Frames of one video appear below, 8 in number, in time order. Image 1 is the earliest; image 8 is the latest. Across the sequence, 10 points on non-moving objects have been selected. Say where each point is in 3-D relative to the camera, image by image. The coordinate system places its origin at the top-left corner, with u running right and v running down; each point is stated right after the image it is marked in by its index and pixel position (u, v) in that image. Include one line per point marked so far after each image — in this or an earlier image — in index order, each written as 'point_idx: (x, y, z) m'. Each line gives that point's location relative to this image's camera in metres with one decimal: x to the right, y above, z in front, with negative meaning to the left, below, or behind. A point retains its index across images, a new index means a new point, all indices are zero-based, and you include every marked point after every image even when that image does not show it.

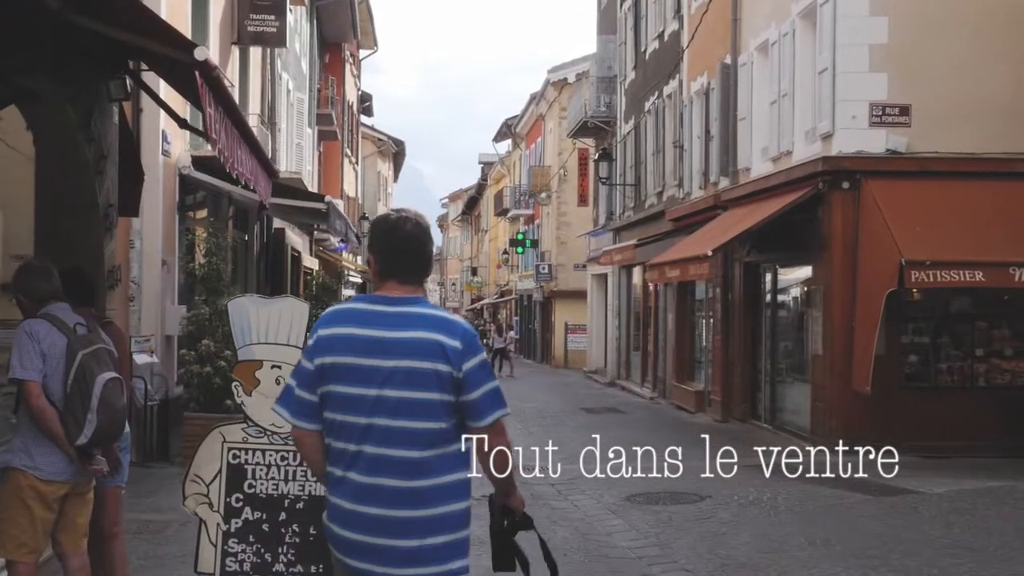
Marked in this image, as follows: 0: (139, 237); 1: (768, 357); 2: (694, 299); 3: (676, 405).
0: (-3.3, +0.4, +10.9) m
1: (+3.2, -0.8, +15.1) m
2: (+2.9, -0.1, +19.2) m
3: (+2.6, -1.9, +19.4) m
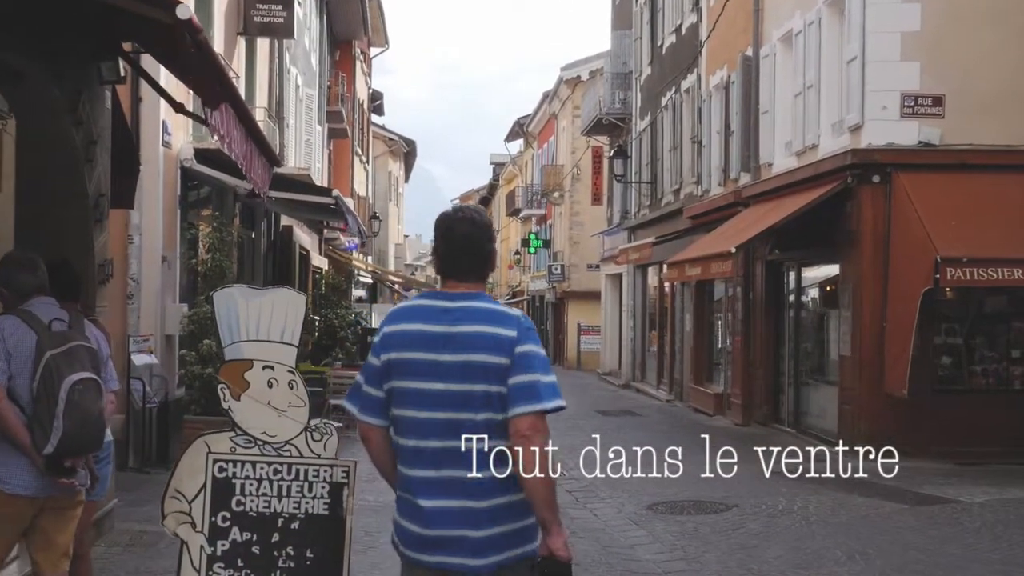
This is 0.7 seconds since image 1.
0: (-3.2, +0.5, +10.4) m
1: (+3.3, -0.8, +14.6) m
2: (+3.1, -0.1, +18.7) m
3: (+2.8, -1.9, +18.9) m
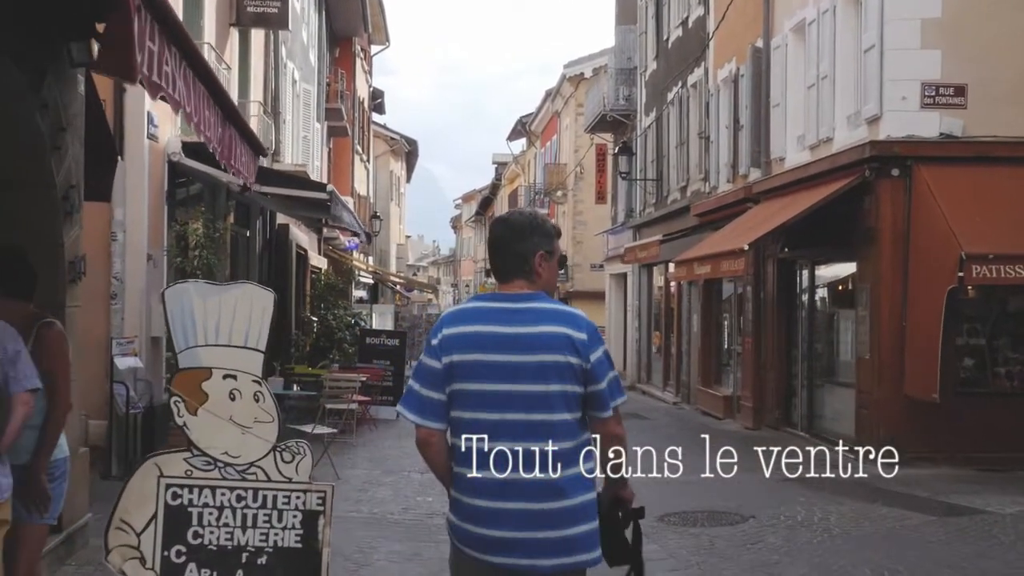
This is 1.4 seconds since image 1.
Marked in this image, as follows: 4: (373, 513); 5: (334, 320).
0: (-3.2, +0.5, +9.9) m
1: (+3.4, -0.8, +14.1) m
2: (+3.1, -0.1, +18.2) m
3: (+2.8, -1.8, +18.3) m
4: (-1.0, -1.6, +8.7) m
5: (-2.5, -0.4, +17.0) m
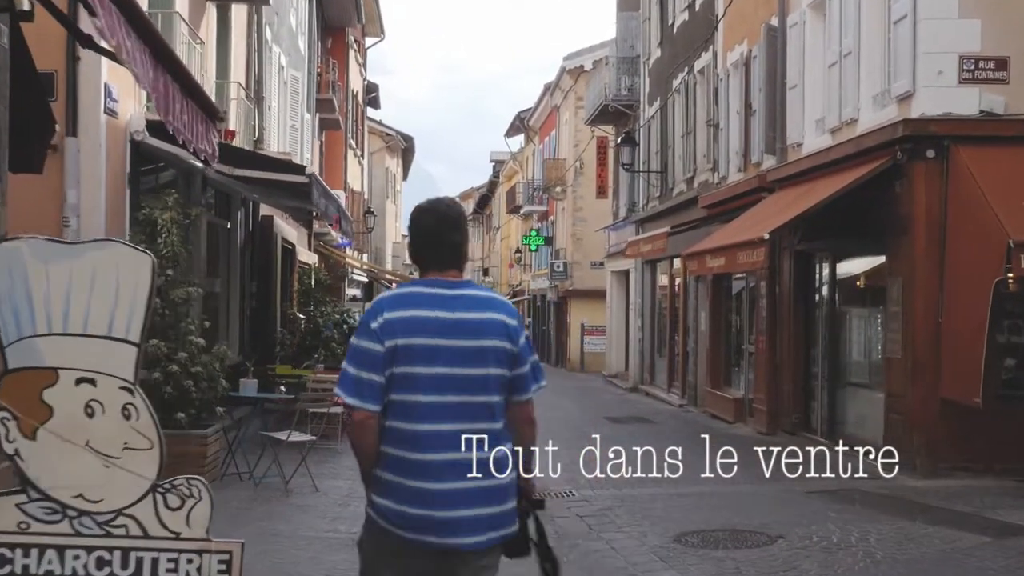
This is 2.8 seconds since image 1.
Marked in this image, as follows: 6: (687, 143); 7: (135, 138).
0: (-3.2, +0.5, +8.9) m
1: (+3.4, -0.8, +13.1) m
2: (+3.1, -0.1, +17.2) m
3: (+2.8, -1.8, +17.3) m
4: (-1.0, -1.5, +7.7) m
5: (-2.5, -0.4, +16.0) m
6: (+2.8, +2.3, +19.8) m
7: (-3.1, +1.2, +10.0) m
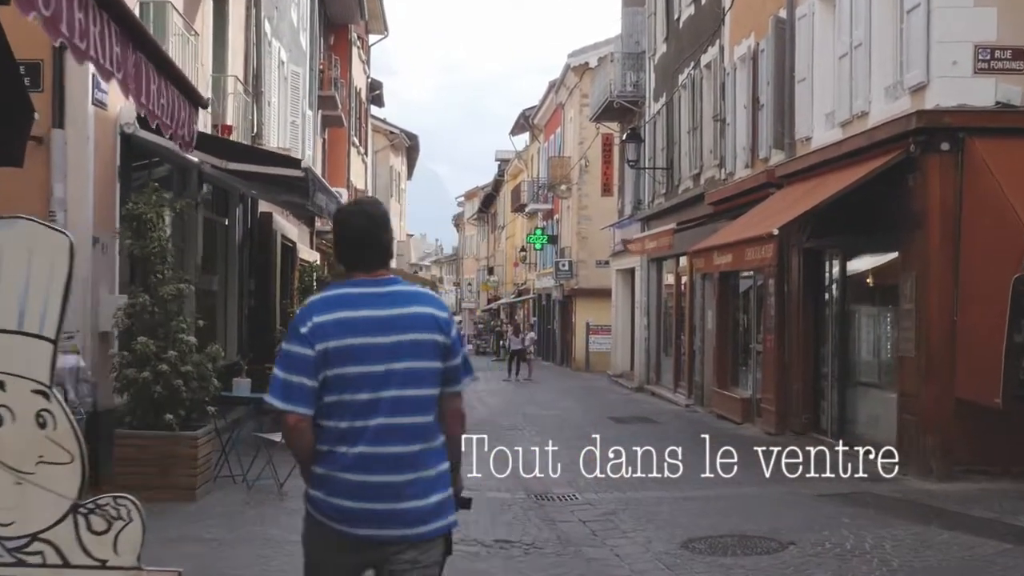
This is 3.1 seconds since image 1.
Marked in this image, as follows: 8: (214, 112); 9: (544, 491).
0: (-3.2, +0.6, +8.6) m
1: (+3.4, -0.7, +12.8) m
2: (+3.1, 0.0, +16.9) m
3: (+2.8, -1.8, +17.0) m
4: (-1.0, -1.5, +7.4) m
5: (-2.5, -0.4, +15.7) m
6: (+2.9, +2.4, +19.5) m
7: (-3.1, +1.3, +9.7) m
8: (-3.4, +2.0, +13.9) m
9: (+0.3, -1.7, +10.0) m
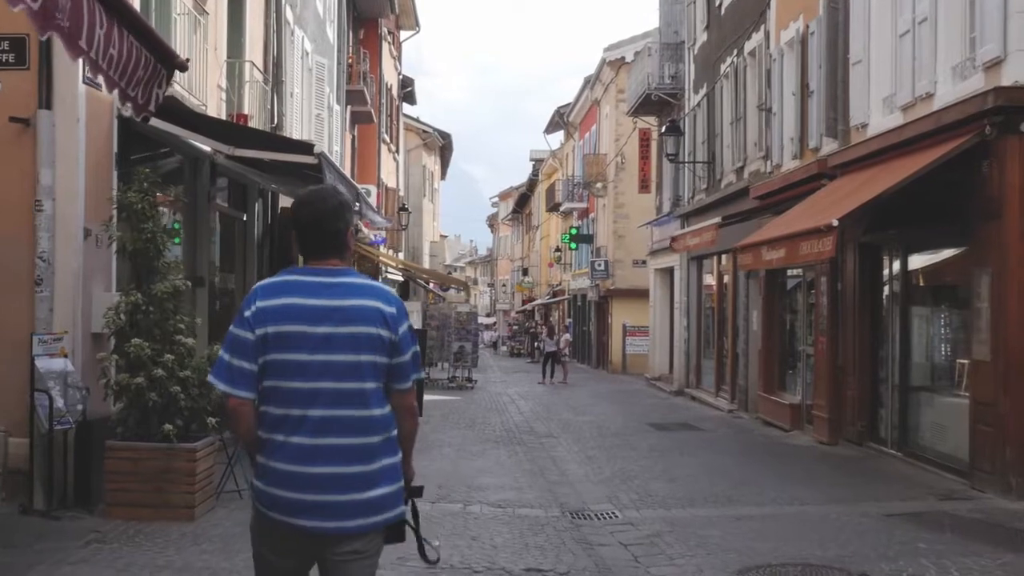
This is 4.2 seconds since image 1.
0: (-3.0, +0.6, +7.9) m
1: (+3.7, -0.7, +11.8) m
2: (+3.6, 0.0, +15.9) m
3: (+3.3, -1.7, +16.1) m
4: (-0.8, -1.5, +6.6) m
5: (-2.0, -0.3, +14.9) m
6: (+3.4, +2.4, +18.5) m
7: (-2.8, +1.3, +8.9) m
8: (-3.0, +2.0, +13.1) m
9: (+0.5, -1.6, +9.1) m
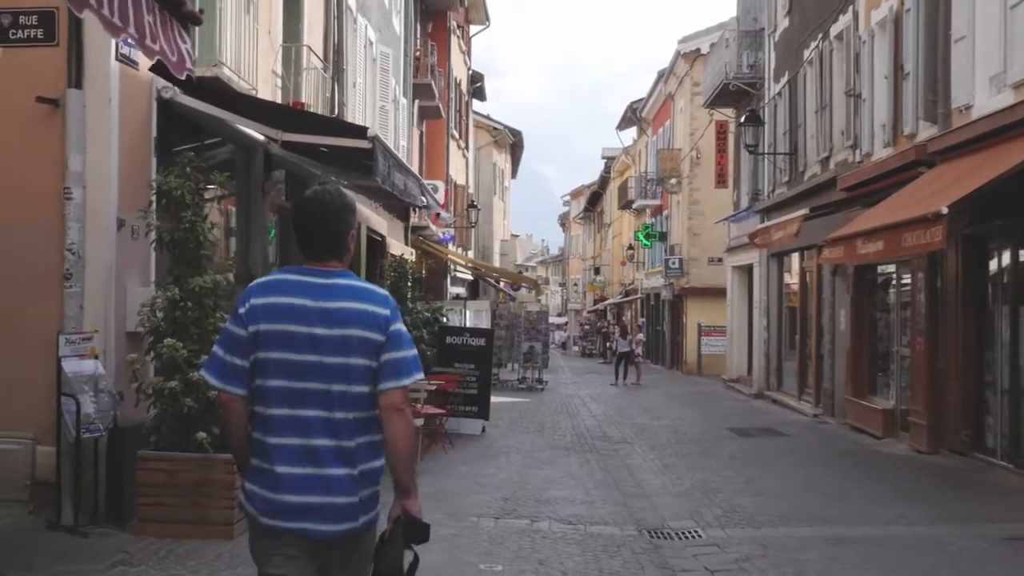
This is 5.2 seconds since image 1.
0: (-2.6, +0.6, +7.2) m
1: (+4.3, -0.7, +10.8) m
2: (+4.4, 0.0, +14.9) m
3: (+4.2, -1.7, +15.1) m
4: (-0.5, -1.5, +5.8) m
5: (-1.2, -0.3, +14.2) m
6: (+4.4, +2.4, +17.5) m
7: (-2.4, +1.3, +8.3) m
8: (-2.3, +2.0, +12.5) m
9: (+1.0, -1.6, +8.3) m
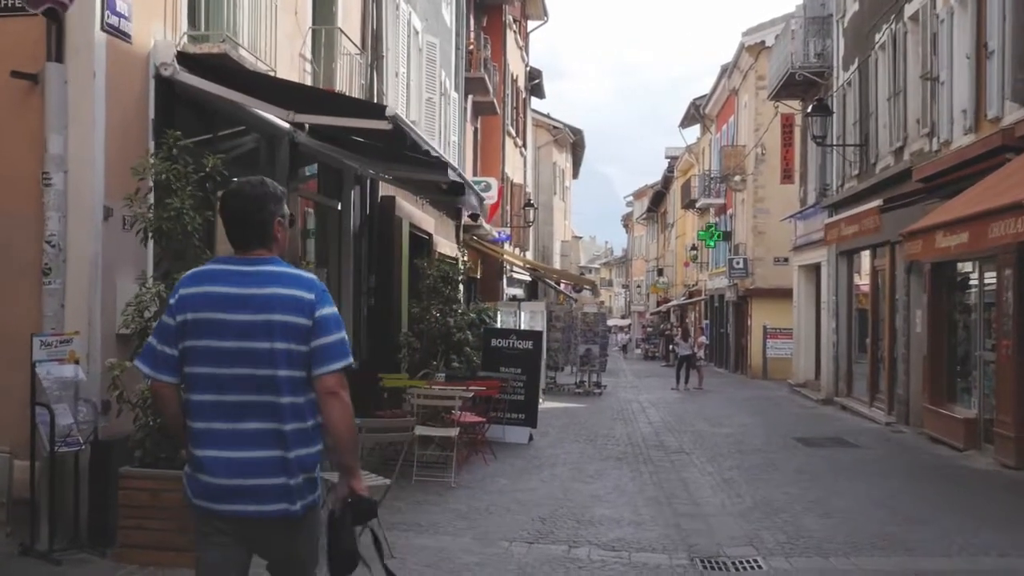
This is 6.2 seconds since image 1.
0: (-2.4, +0.6, +6.5) m
1: (+4.7, -0.7, +9.7) m
2: (+5.0, 0.0, +13.8) m
3: (+4.7, -1.7, +13.9) m
4: (-0.4, -1.4, +5.0) m
5: (-0.7, -0.3, +13.4) m
6: (+5.1, +2.4, +16.4) m
7: (-2.1, +1.3, +7.5) m
8: (-1.9, +2.0, +11.7) m
9: (+1.2, -1.6, +7.3) m
